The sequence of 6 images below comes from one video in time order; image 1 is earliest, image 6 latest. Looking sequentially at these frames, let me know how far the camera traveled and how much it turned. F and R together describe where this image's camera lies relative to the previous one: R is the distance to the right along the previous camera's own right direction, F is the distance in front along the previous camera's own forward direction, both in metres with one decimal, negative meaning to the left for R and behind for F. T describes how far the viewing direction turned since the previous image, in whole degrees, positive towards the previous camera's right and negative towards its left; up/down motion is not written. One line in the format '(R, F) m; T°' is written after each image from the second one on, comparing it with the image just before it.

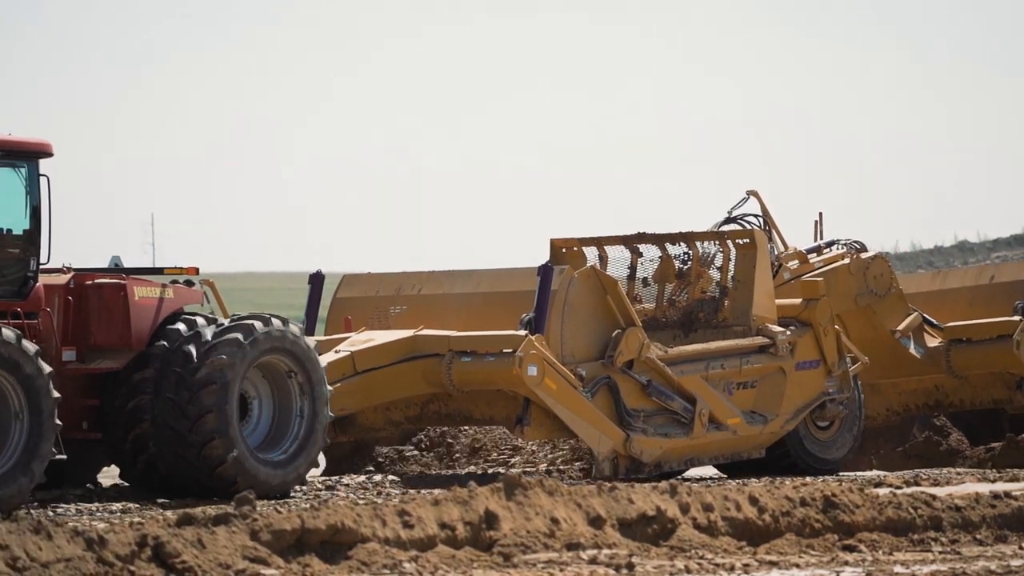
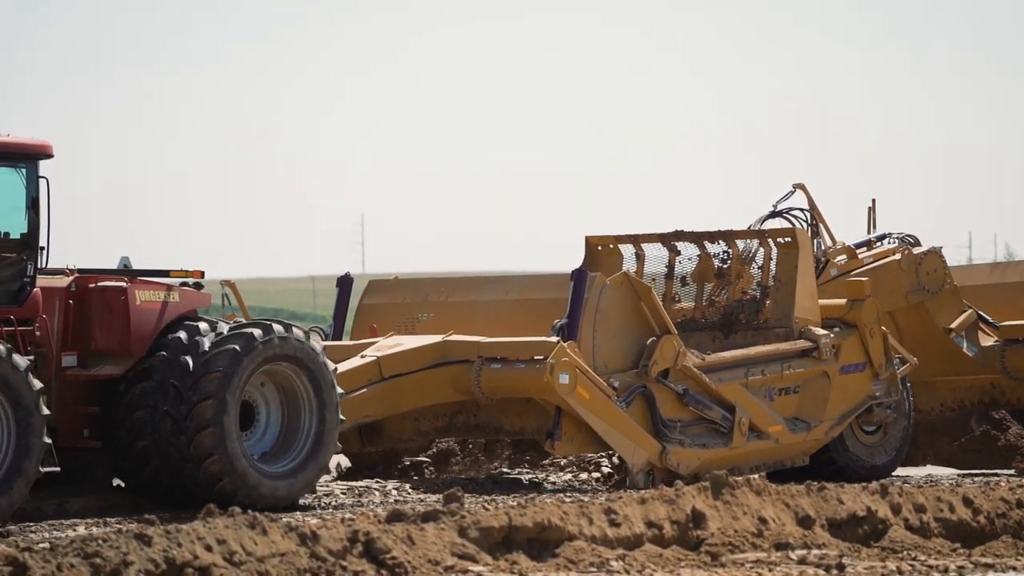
(+0.2, +0.4) m; -2°
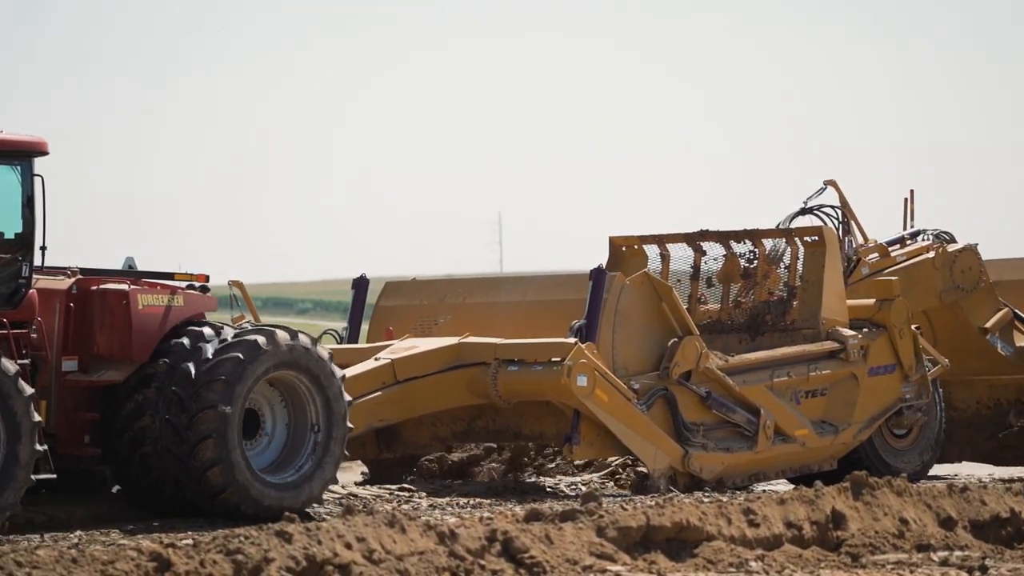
(+0.1, +0.2) m; -1°
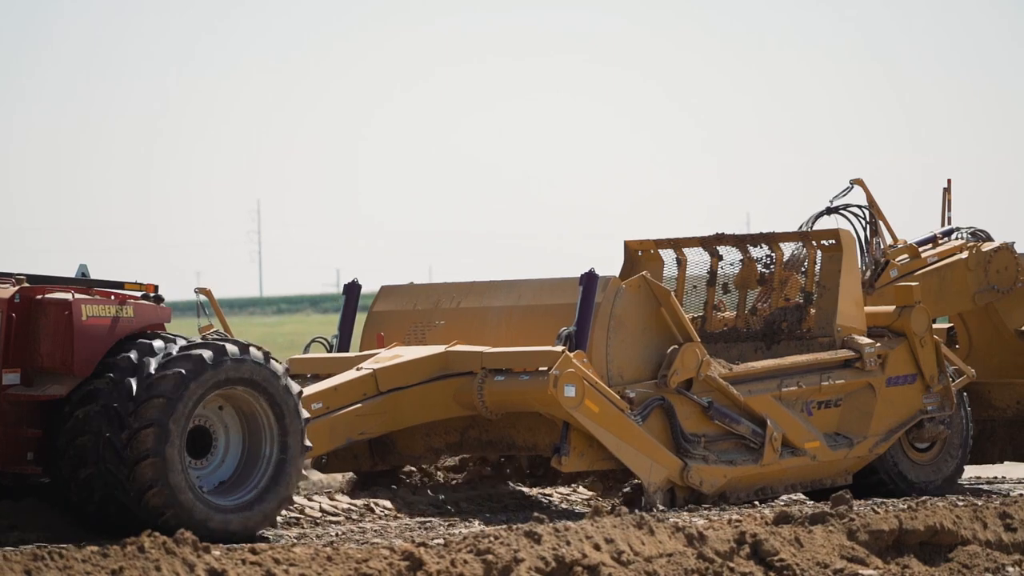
(+0.5, +0.4) m; -3°
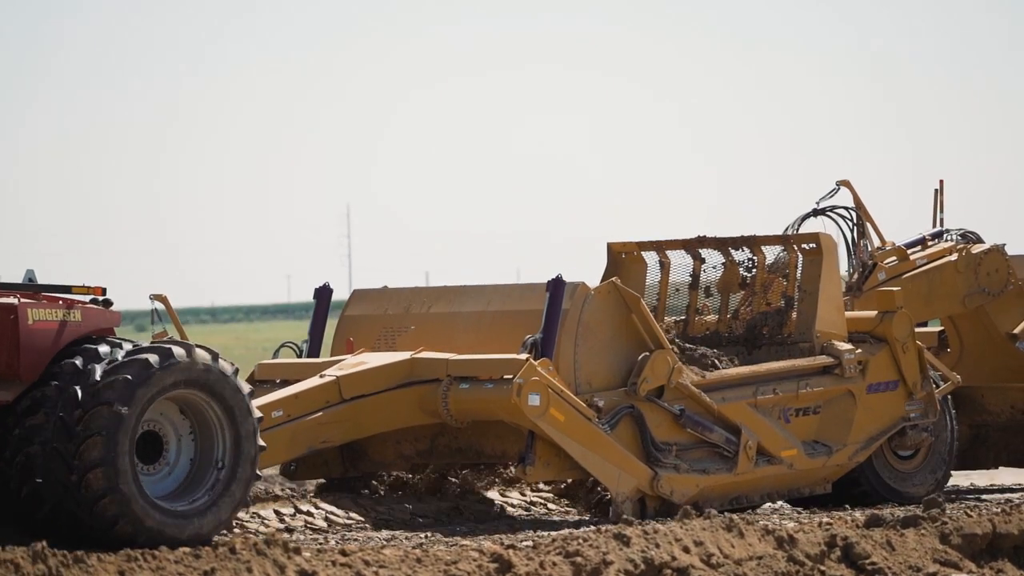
(+0.3, +0.2) m; -1°
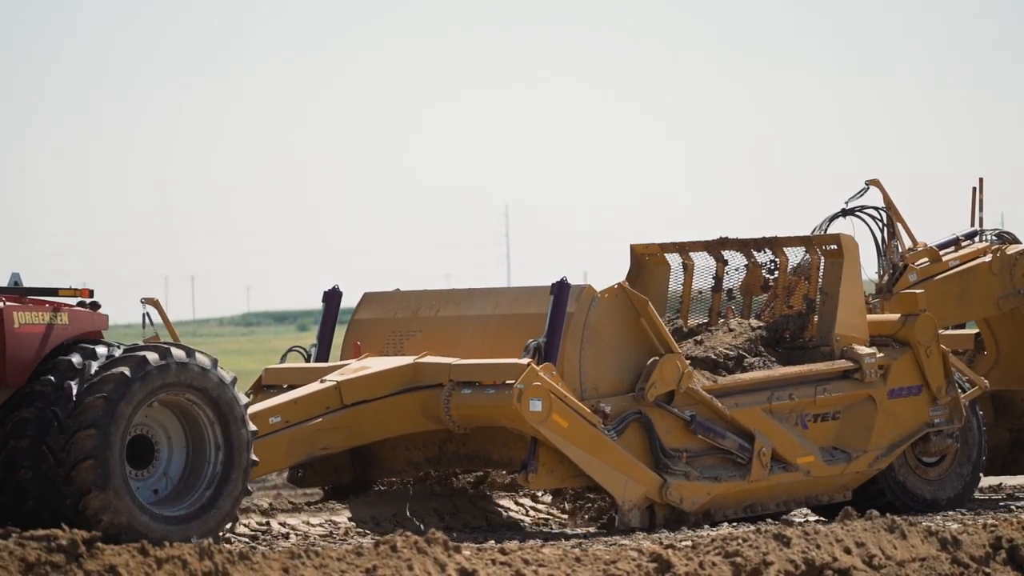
(+0.3, +0.2) m; -2°
